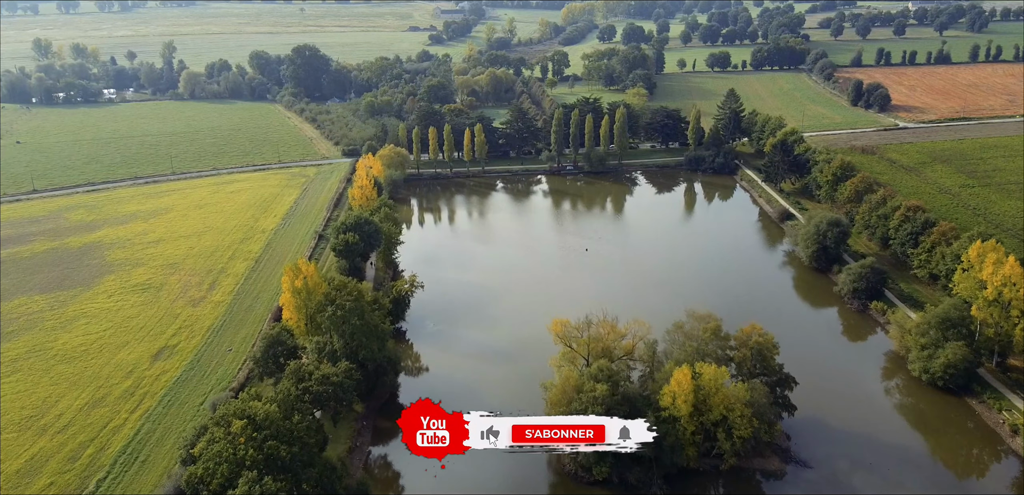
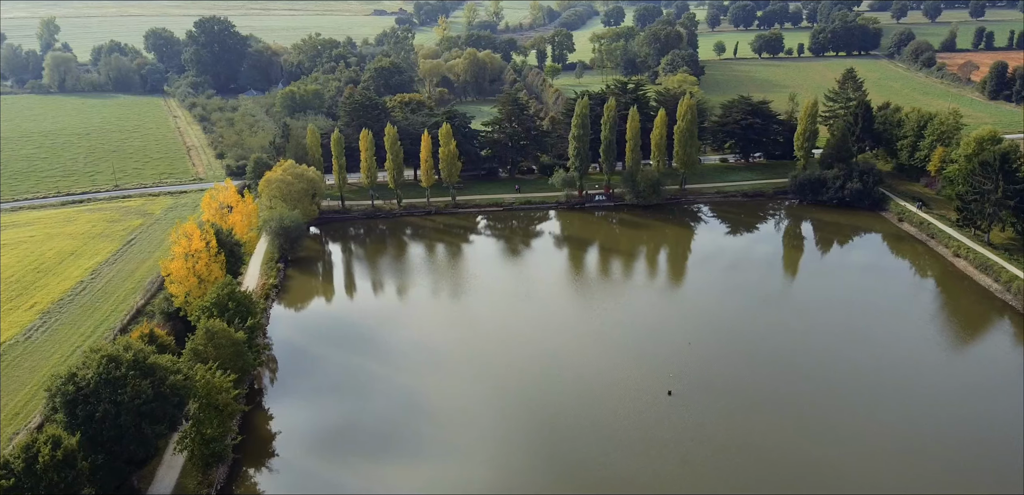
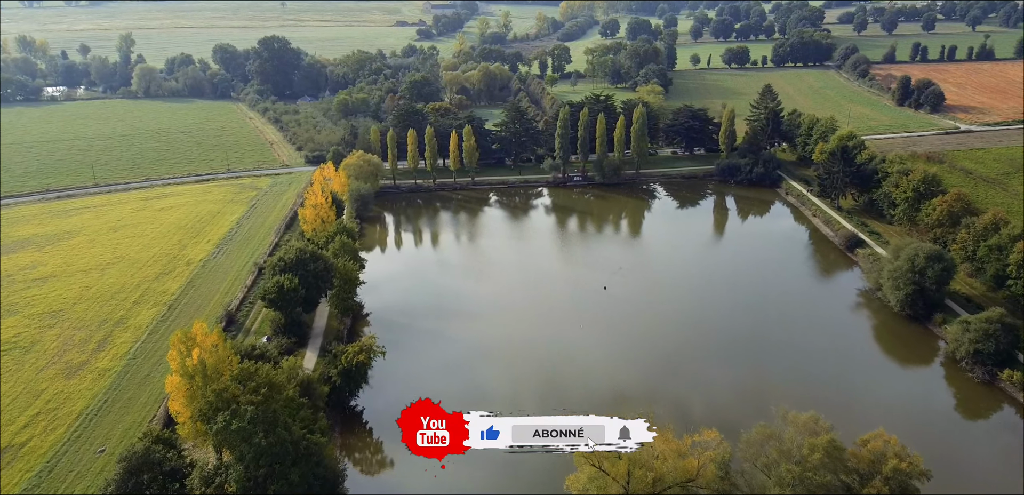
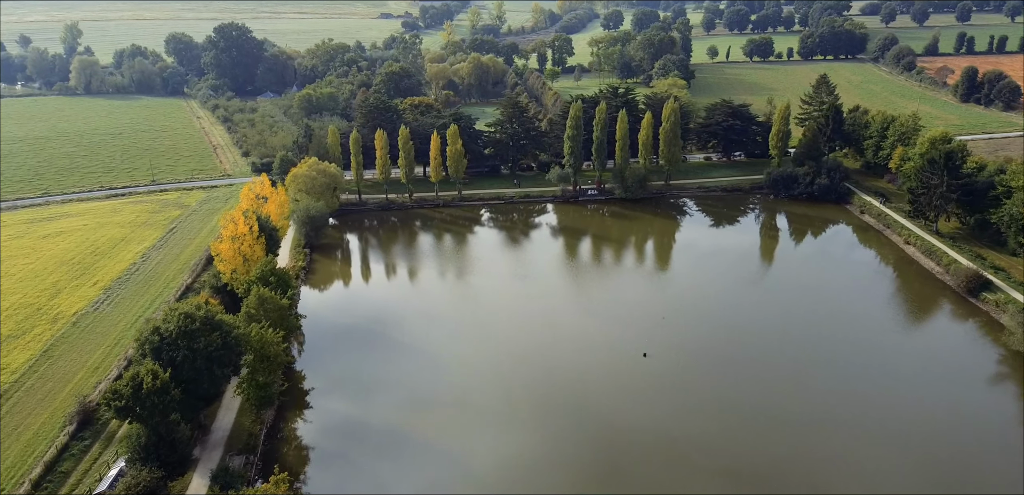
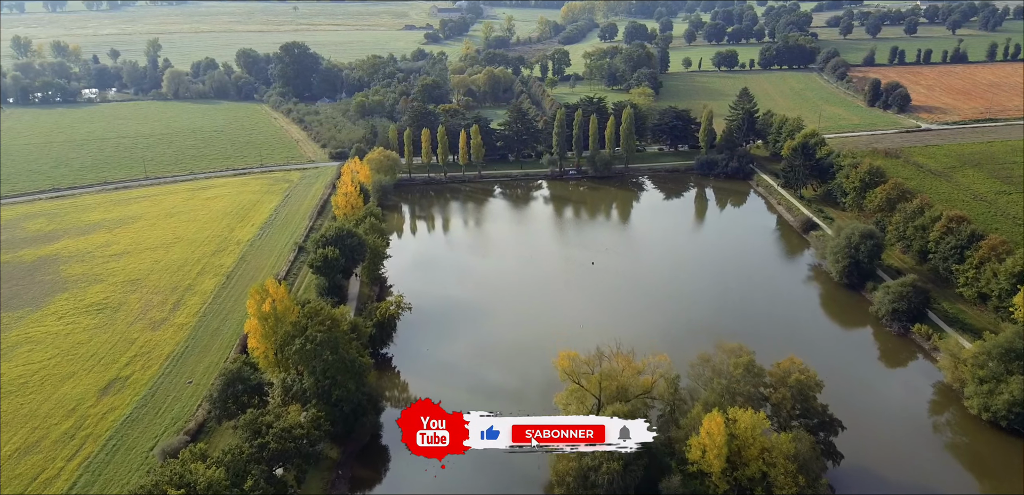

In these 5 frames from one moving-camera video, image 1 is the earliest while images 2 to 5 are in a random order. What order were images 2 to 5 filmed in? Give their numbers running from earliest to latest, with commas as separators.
5, 3, 4, 2
